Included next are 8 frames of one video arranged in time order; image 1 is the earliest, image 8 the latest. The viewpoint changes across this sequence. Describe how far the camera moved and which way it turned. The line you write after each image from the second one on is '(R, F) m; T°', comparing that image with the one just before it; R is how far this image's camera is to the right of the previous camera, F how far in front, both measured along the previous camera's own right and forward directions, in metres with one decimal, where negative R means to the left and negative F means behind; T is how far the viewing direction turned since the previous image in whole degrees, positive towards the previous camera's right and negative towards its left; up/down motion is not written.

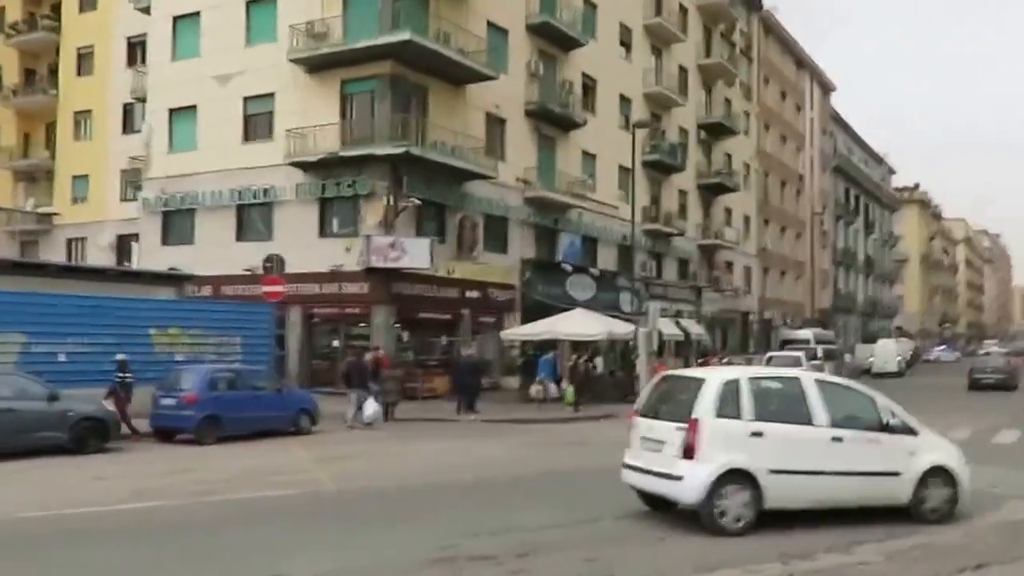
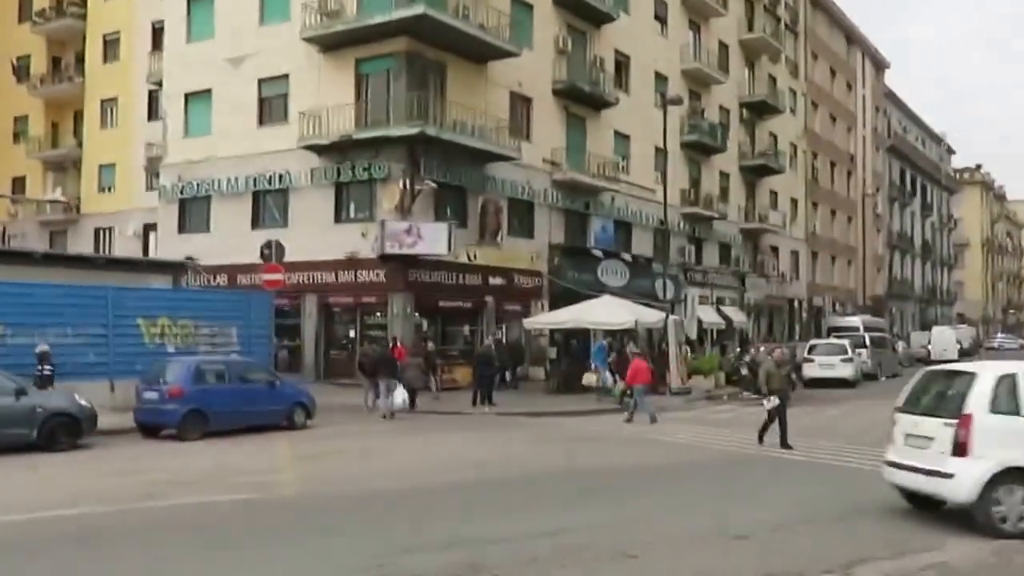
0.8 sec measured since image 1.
(+1.0, +1.5) m; -3°
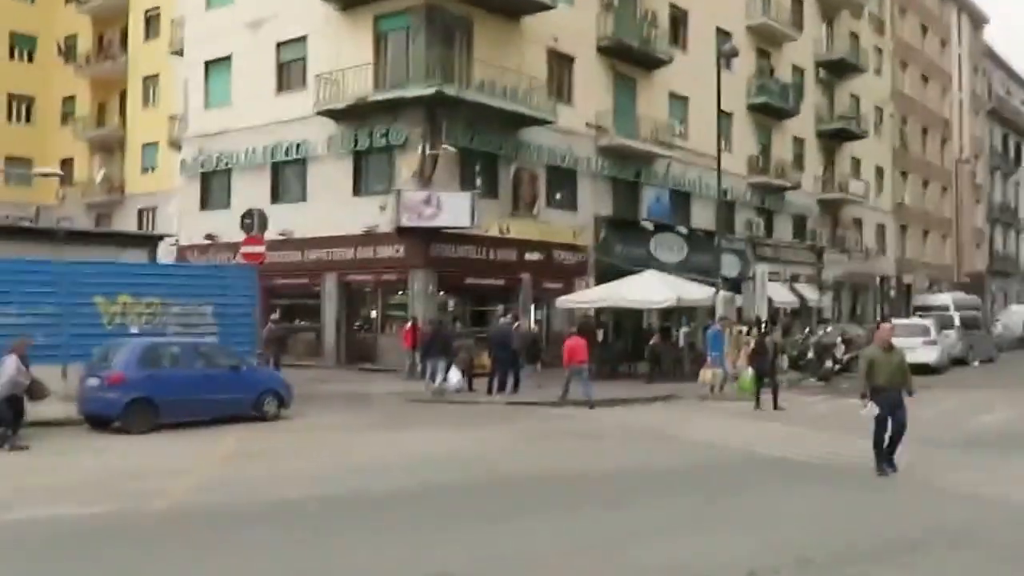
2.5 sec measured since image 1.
(+1.6, +2.9) m; -5°
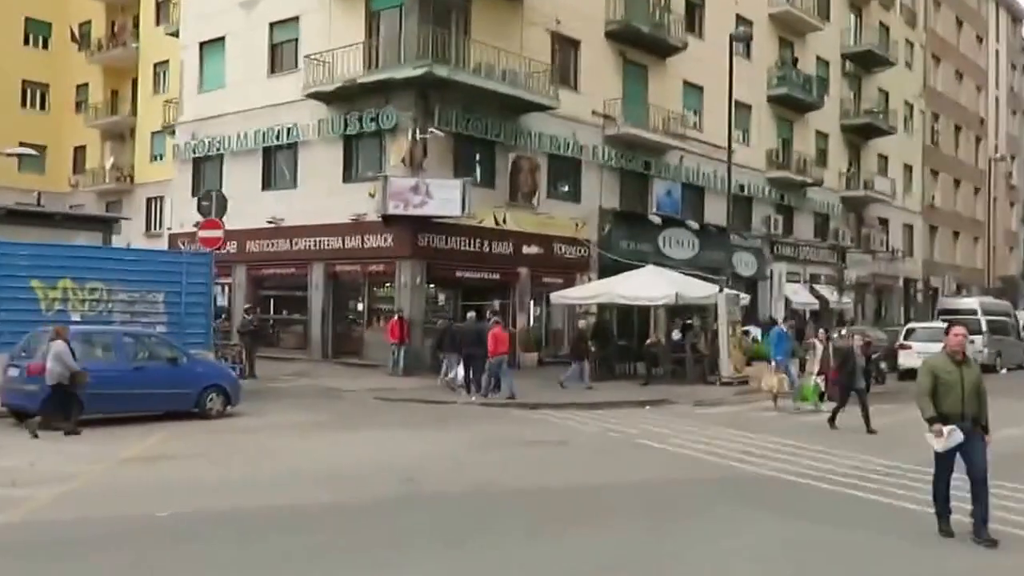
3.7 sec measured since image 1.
(+0.9, +1.5) m; -2°
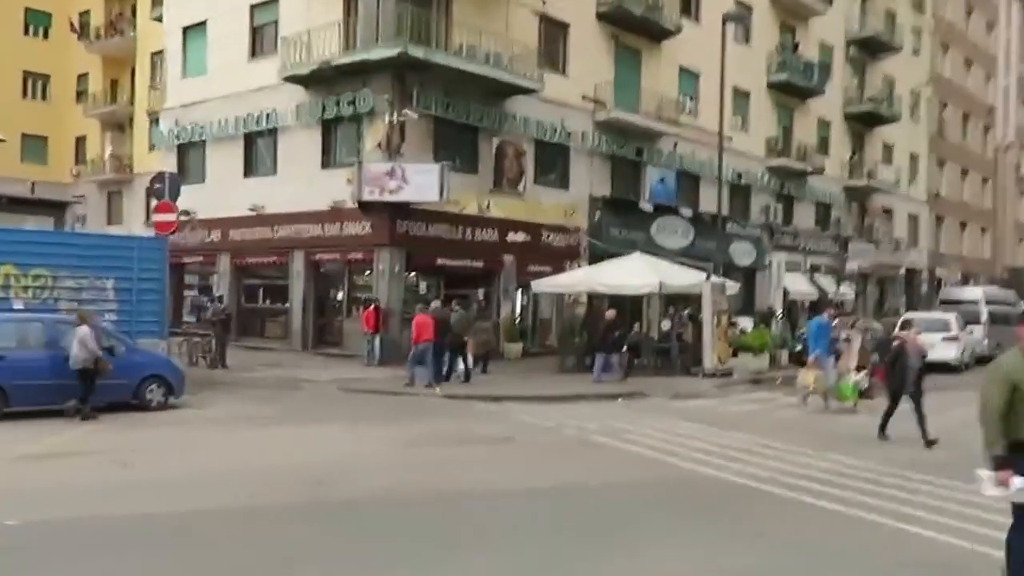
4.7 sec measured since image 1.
(+0.8, +0.7) m; -1°
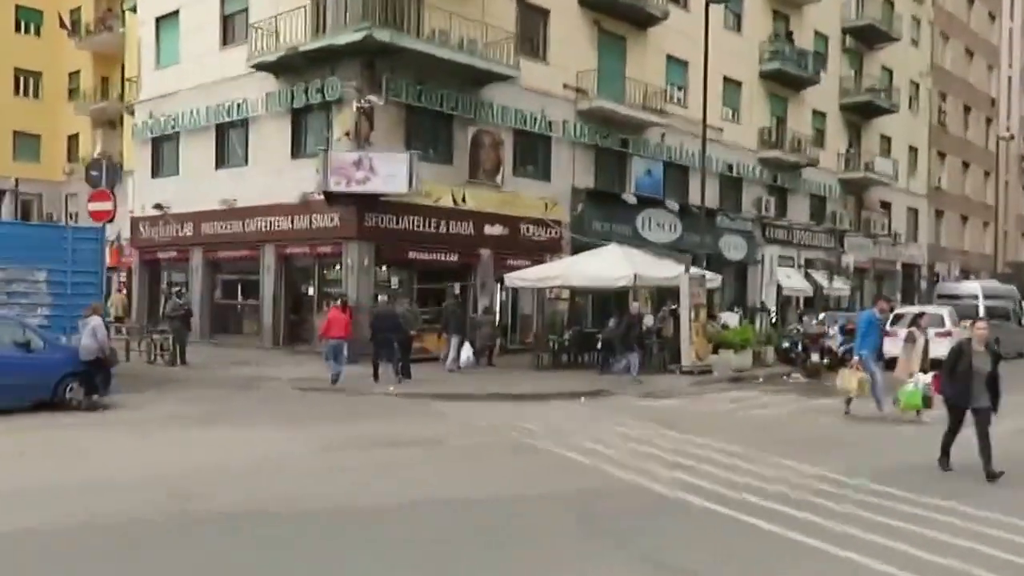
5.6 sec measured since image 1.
(+0.8, +0.9) m; 0°
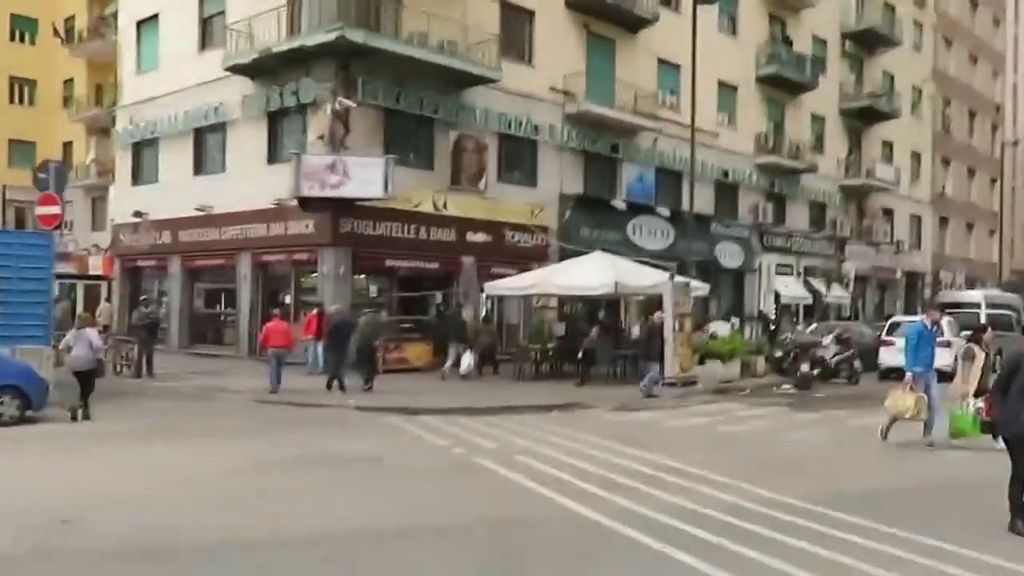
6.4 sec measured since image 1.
(+0.7, +0.7) m; -1°
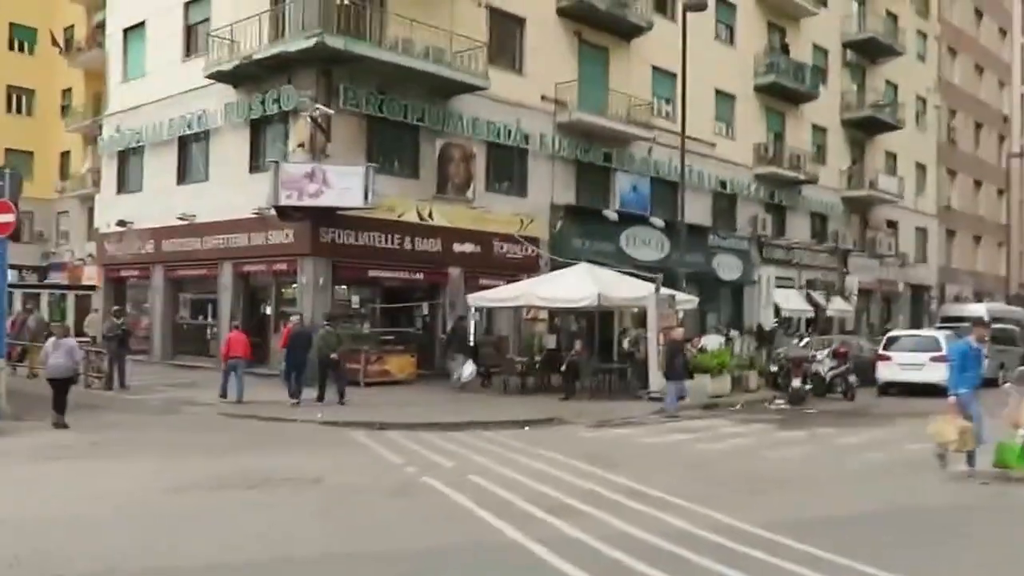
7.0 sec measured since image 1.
(+0.6, +0.6) m; -1°
